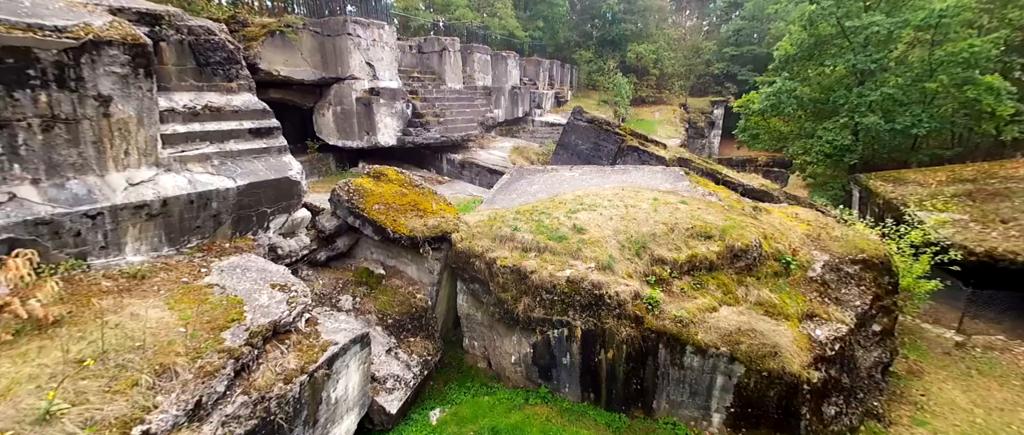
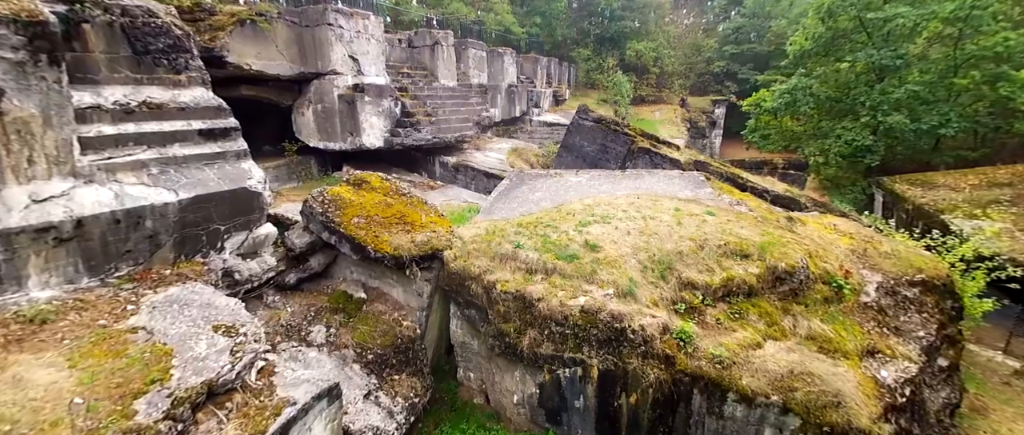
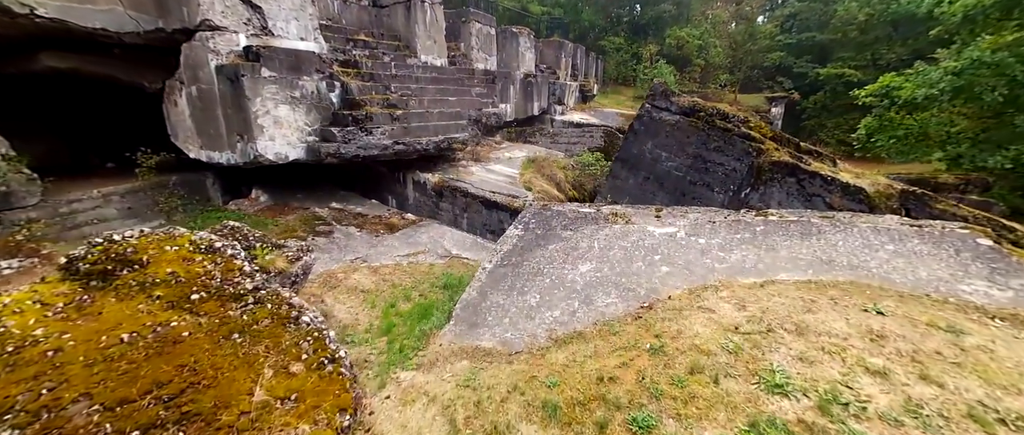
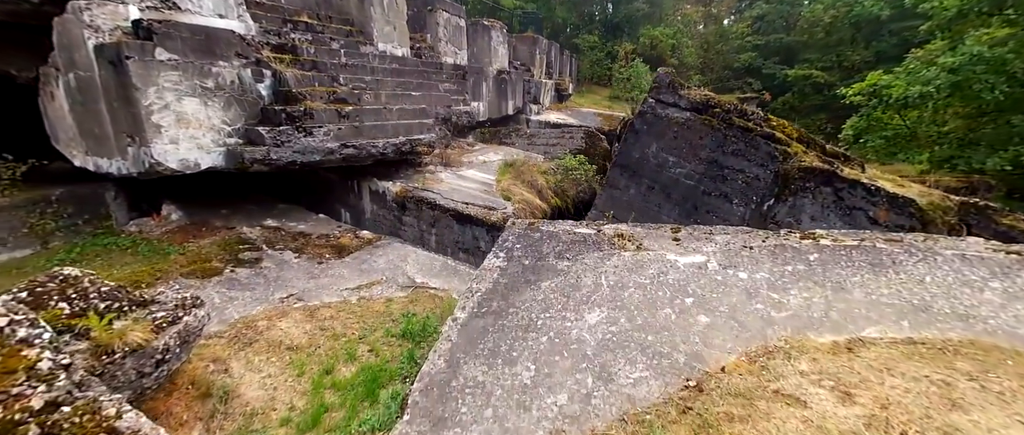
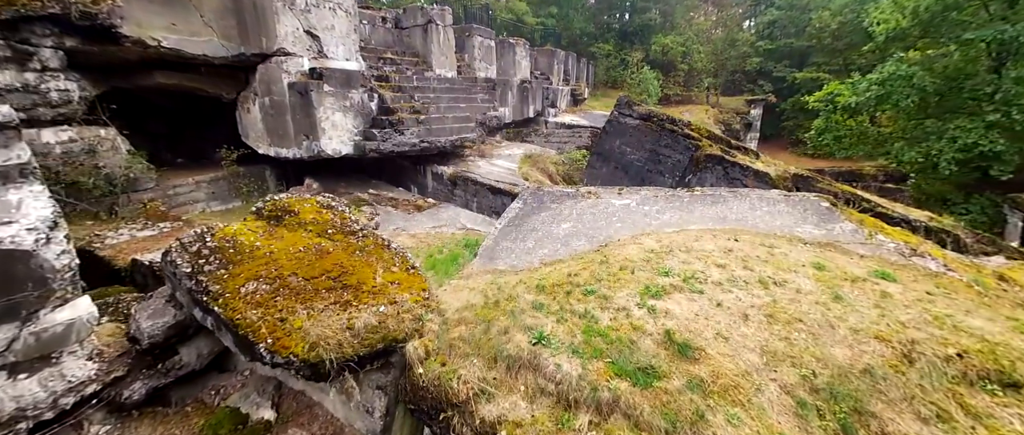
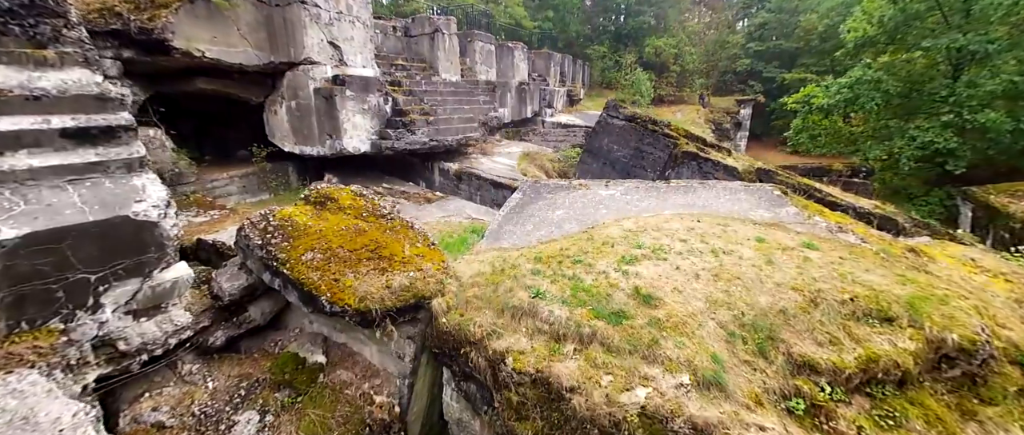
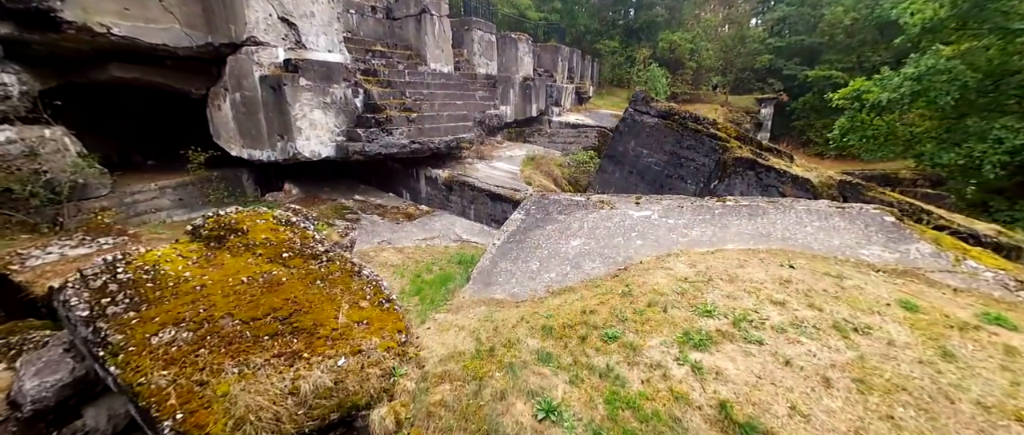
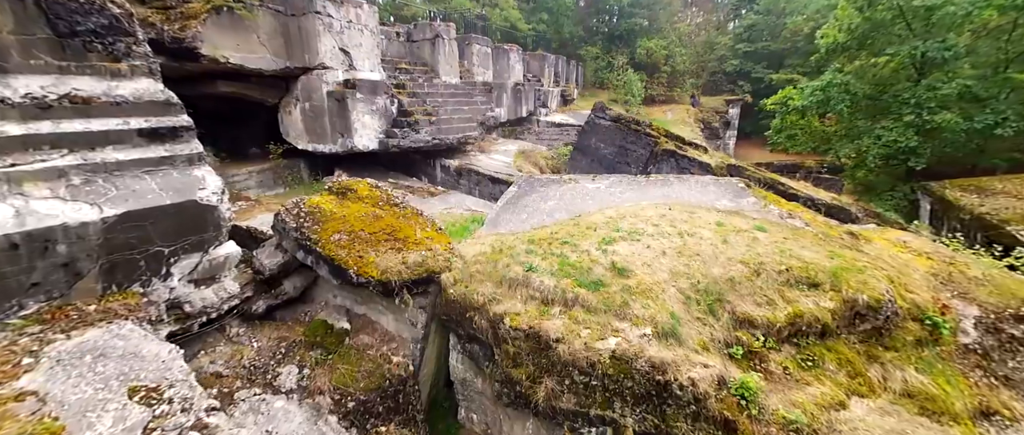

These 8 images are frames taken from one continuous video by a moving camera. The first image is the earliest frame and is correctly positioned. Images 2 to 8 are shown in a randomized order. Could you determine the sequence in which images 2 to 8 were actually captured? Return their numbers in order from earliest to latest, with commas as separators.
2, 8, 6, 5, 7, 3, 4
